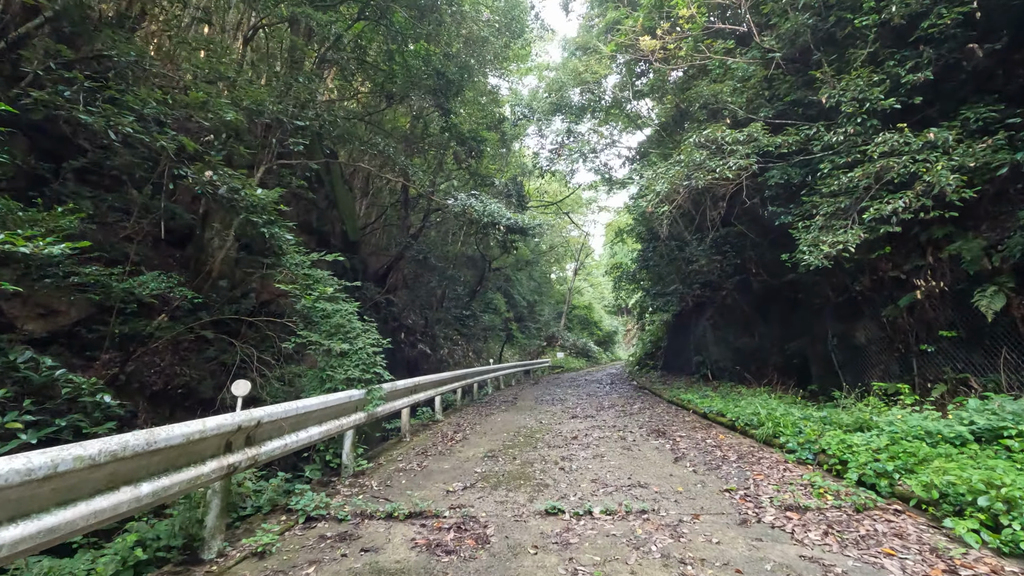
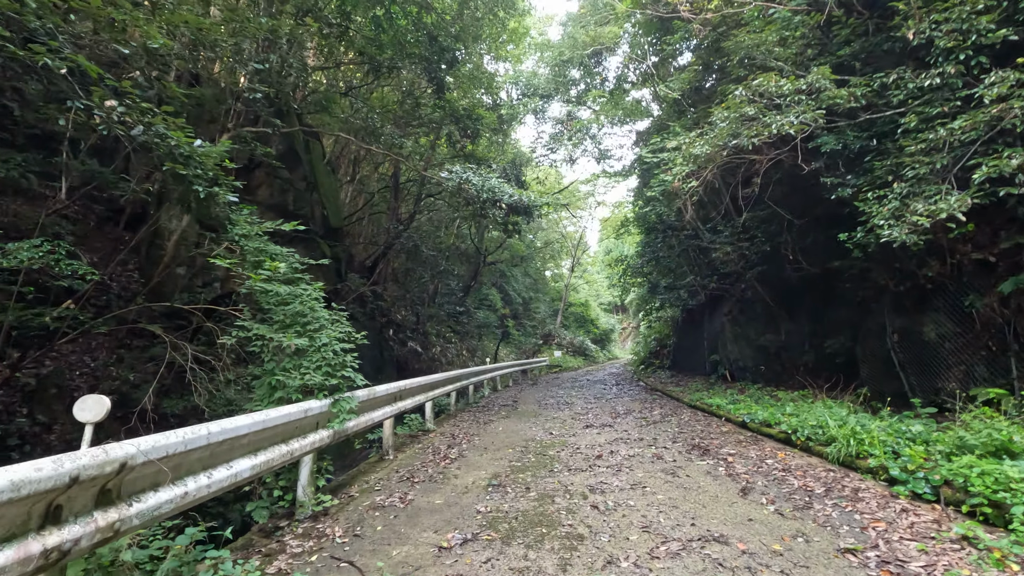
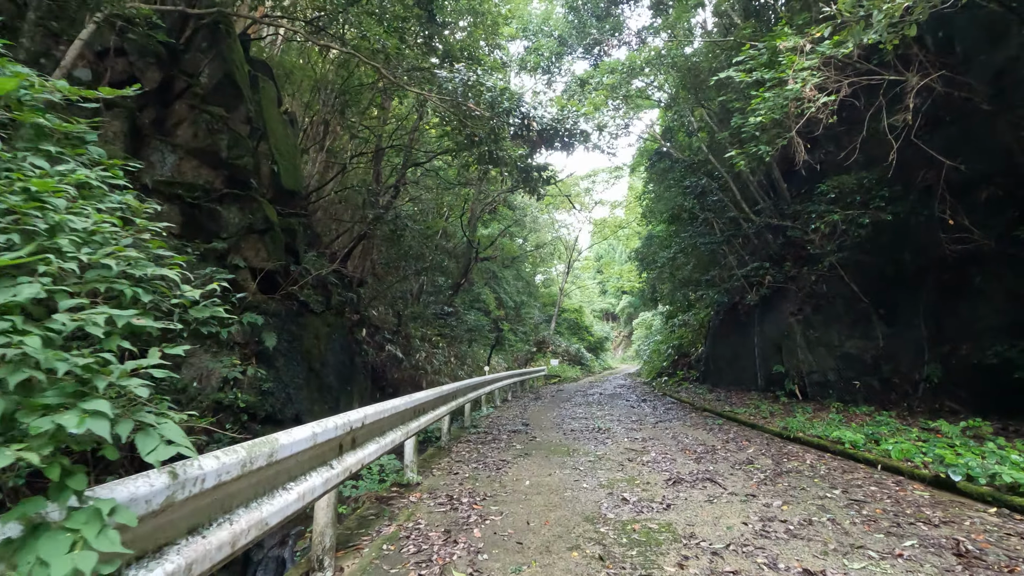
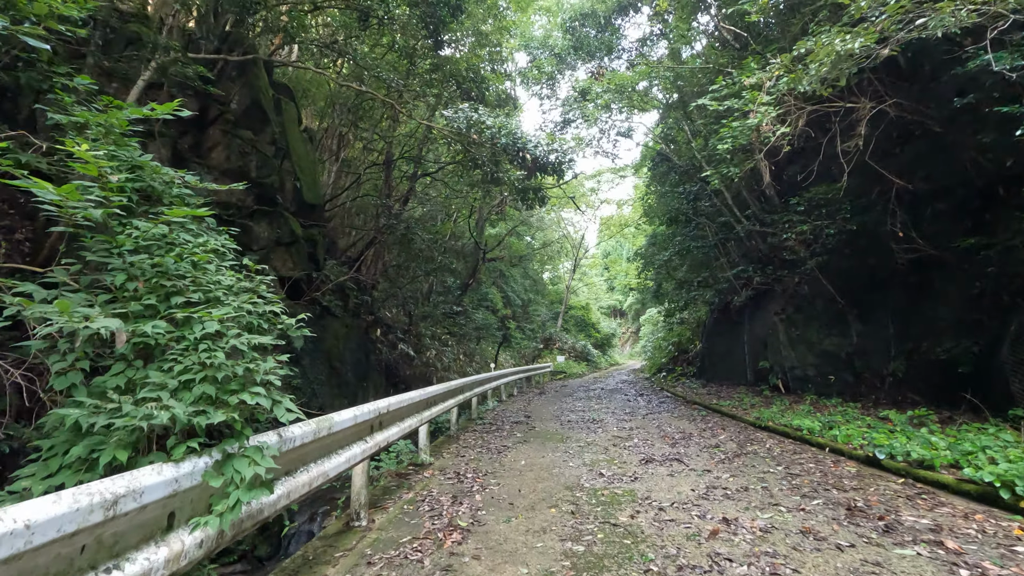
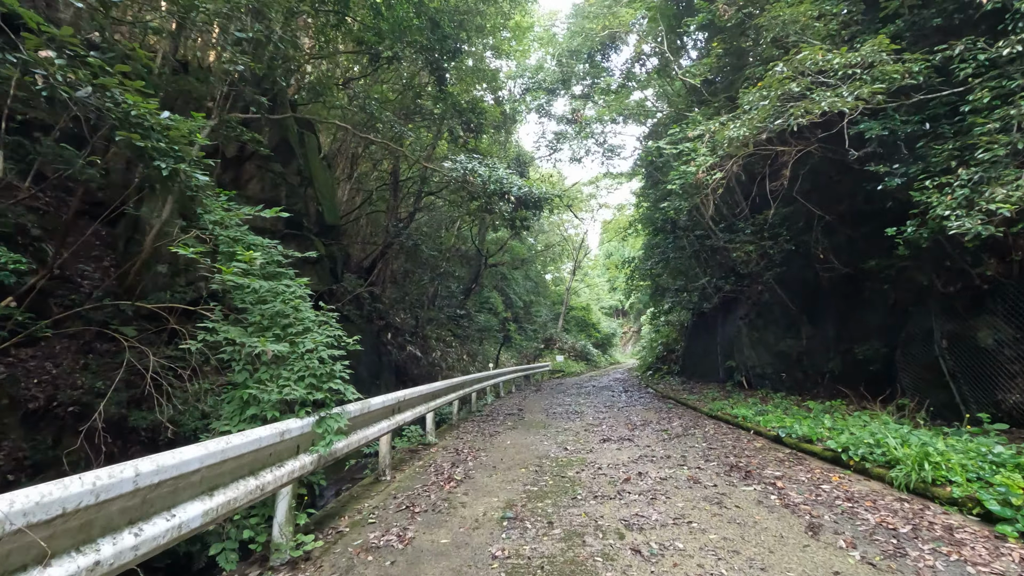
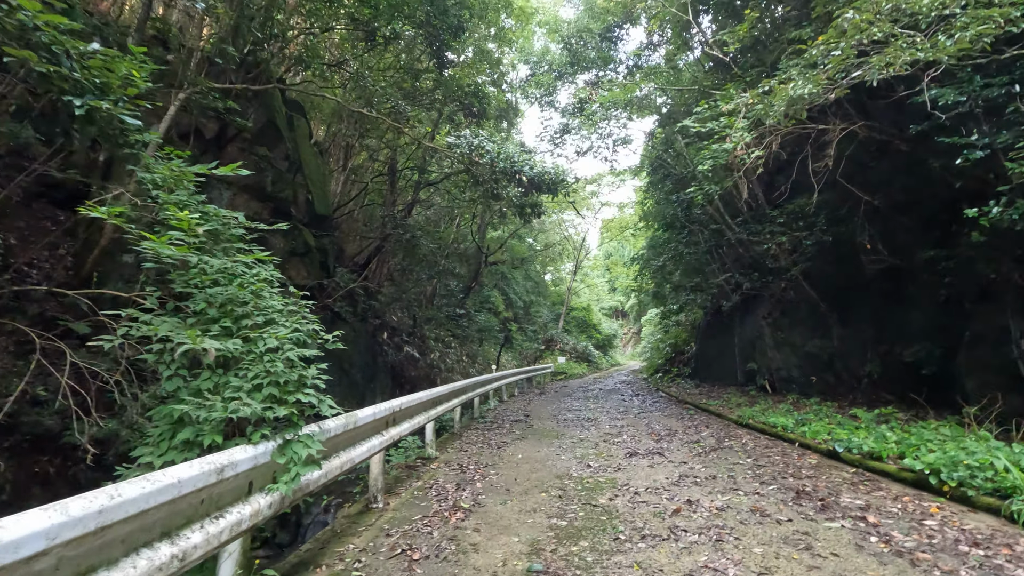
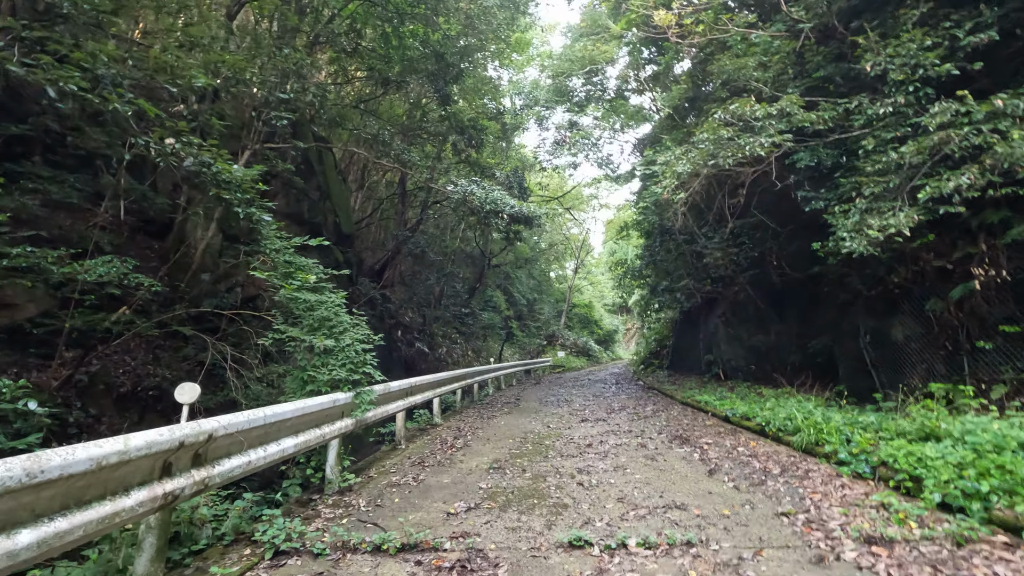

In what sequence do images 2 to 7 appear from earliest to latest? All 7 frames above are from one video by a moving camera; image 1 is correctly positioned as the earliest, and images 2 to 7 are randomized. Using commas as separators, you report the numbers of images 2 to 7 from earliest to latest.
7, 2, 5, 6, 4, 3
